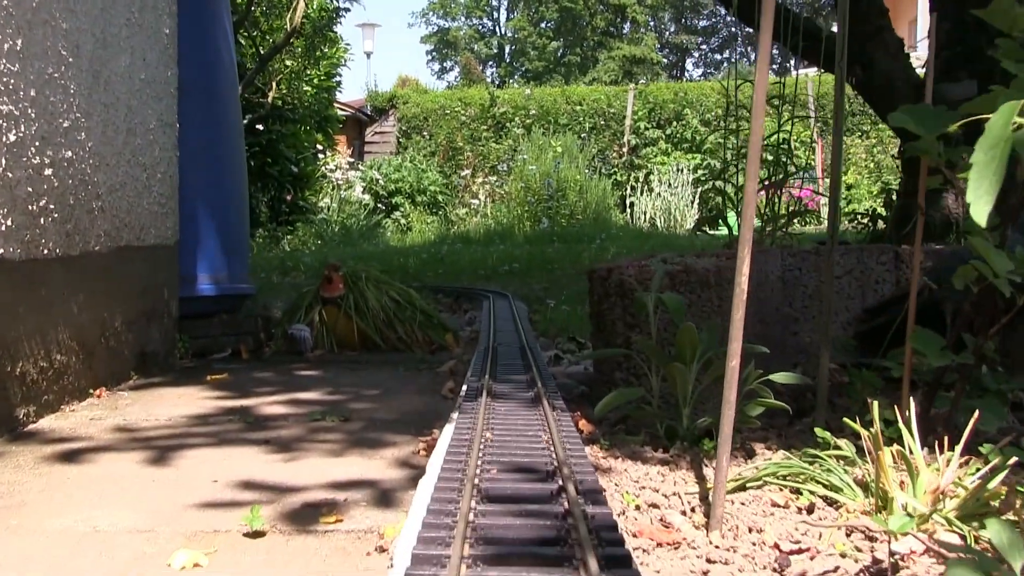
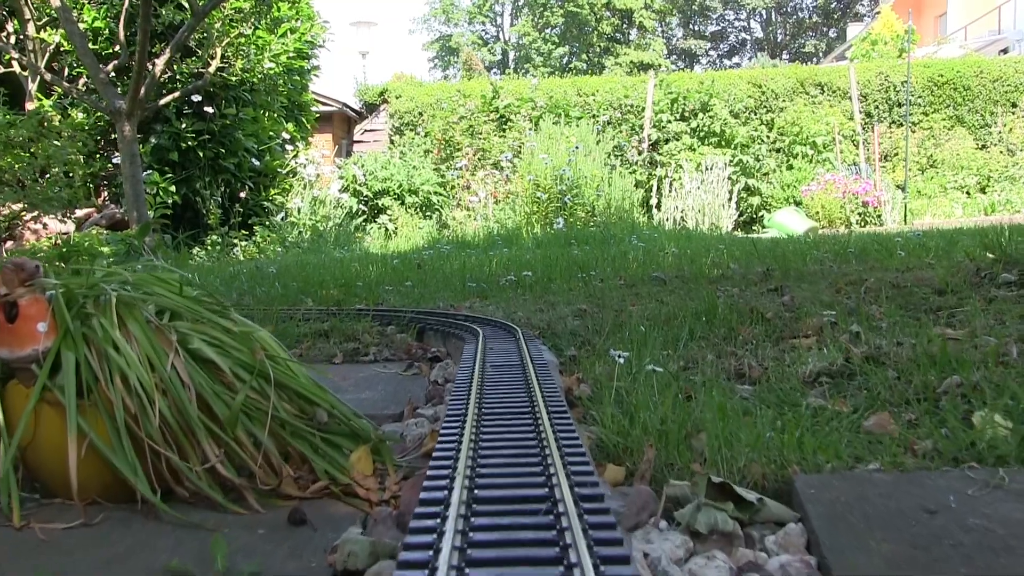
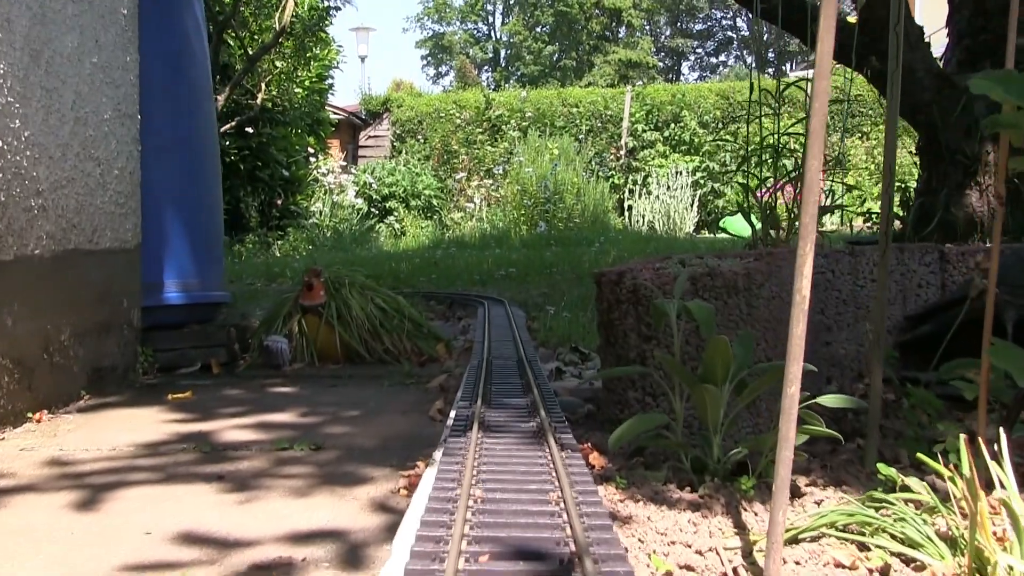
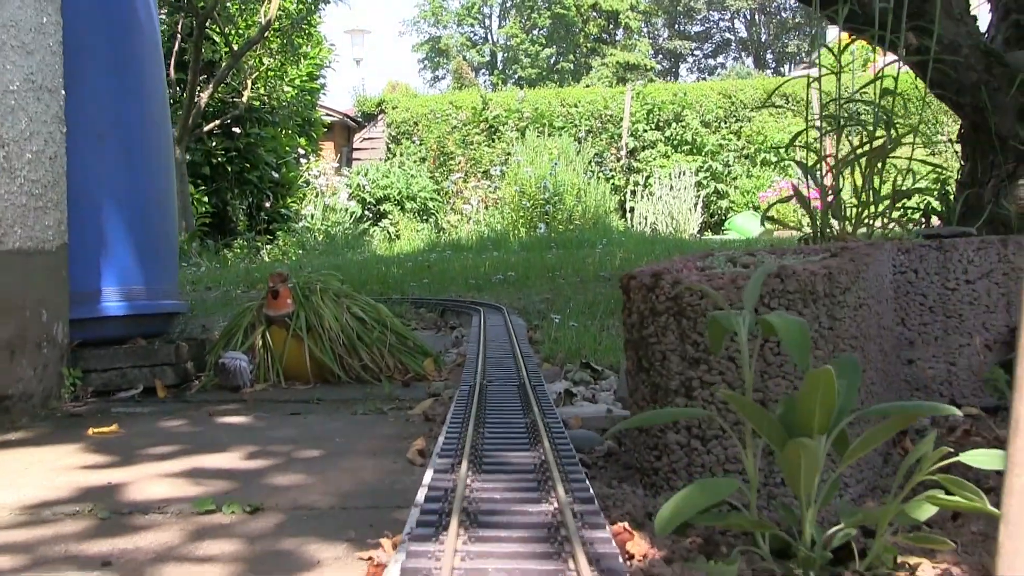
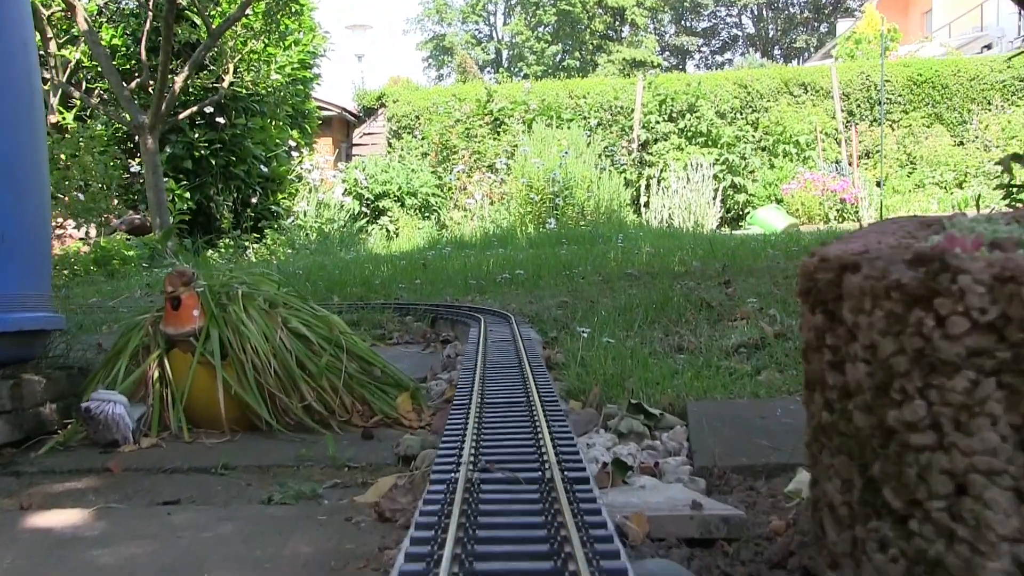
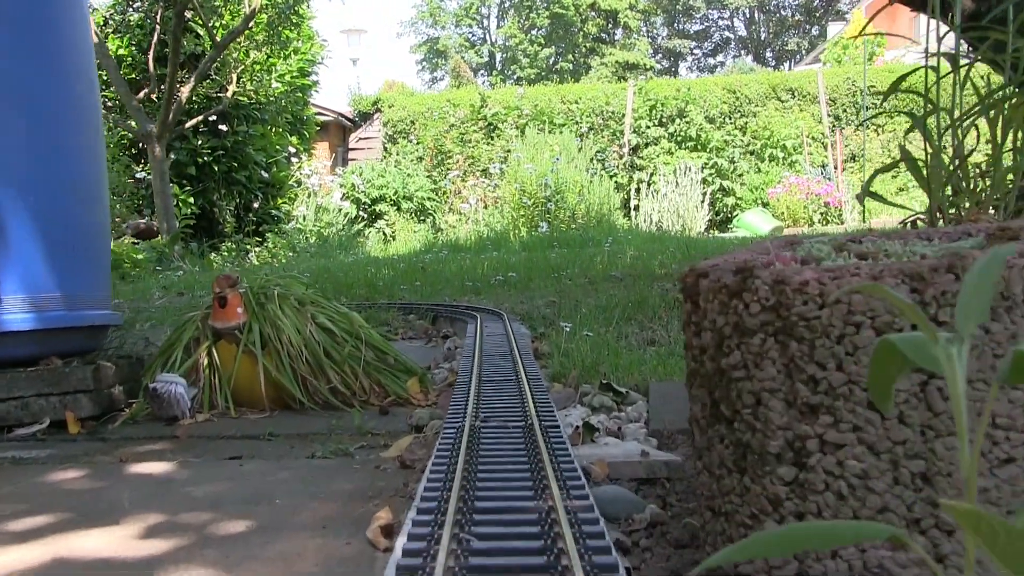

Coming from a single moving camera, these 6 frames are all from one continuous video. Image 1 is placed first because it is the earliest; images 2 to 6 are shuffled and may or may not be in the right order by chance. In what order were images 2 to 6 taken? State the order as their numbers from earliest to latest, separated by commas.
3, 4, 6, 5, 2
